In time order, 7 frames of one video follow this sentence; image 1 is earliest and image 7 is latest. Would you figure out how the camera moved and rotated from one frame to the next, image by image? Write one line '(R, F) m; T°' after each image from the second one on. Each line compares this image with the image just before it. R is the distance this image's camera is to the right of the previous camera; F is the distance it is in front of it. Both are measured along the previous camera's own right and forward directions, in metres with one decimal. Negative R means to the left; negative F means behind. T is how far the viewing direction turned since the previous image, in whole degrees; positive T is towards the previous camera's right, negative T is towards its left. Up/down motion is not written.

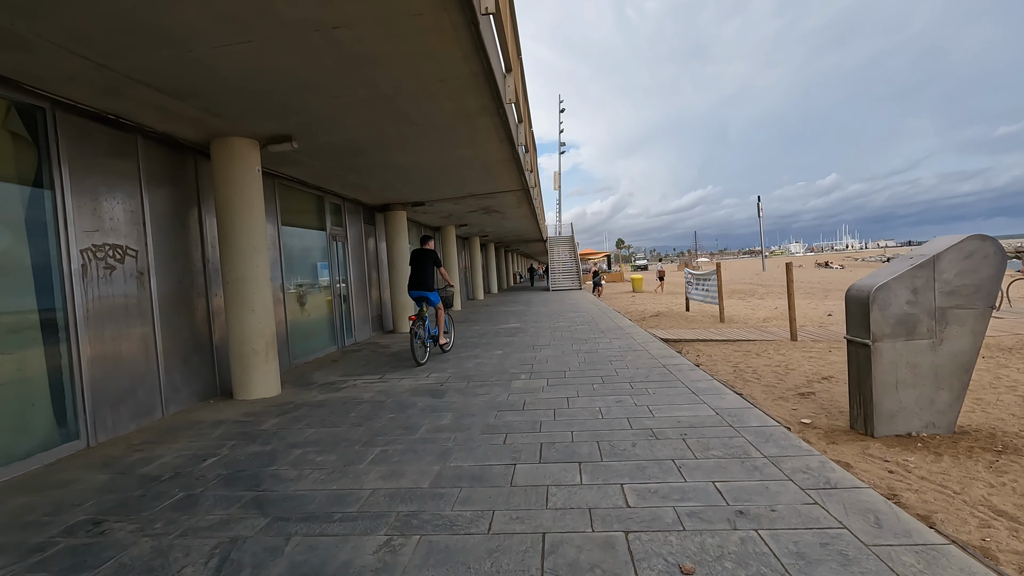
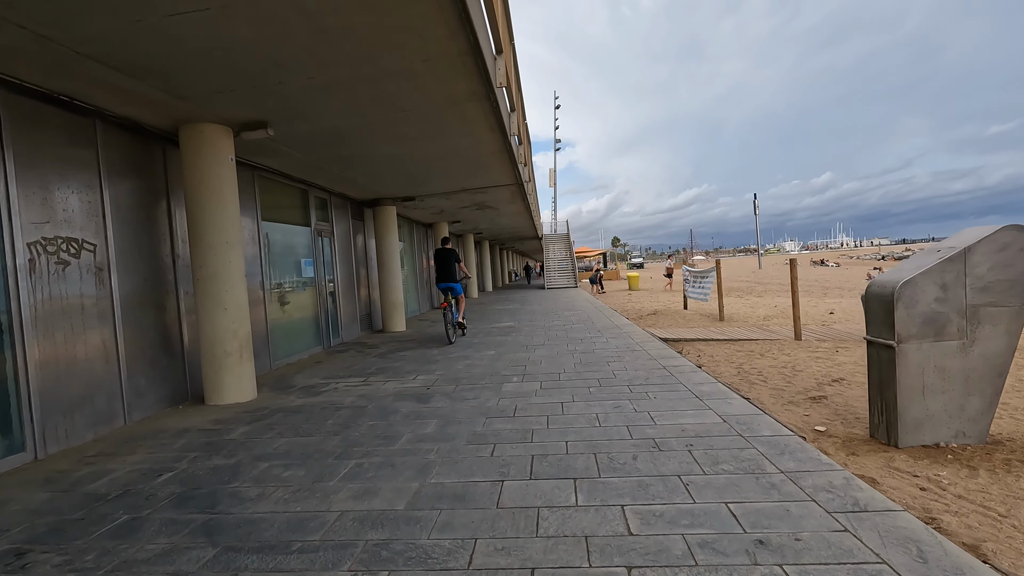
(0.0, +0.4) m; 0°
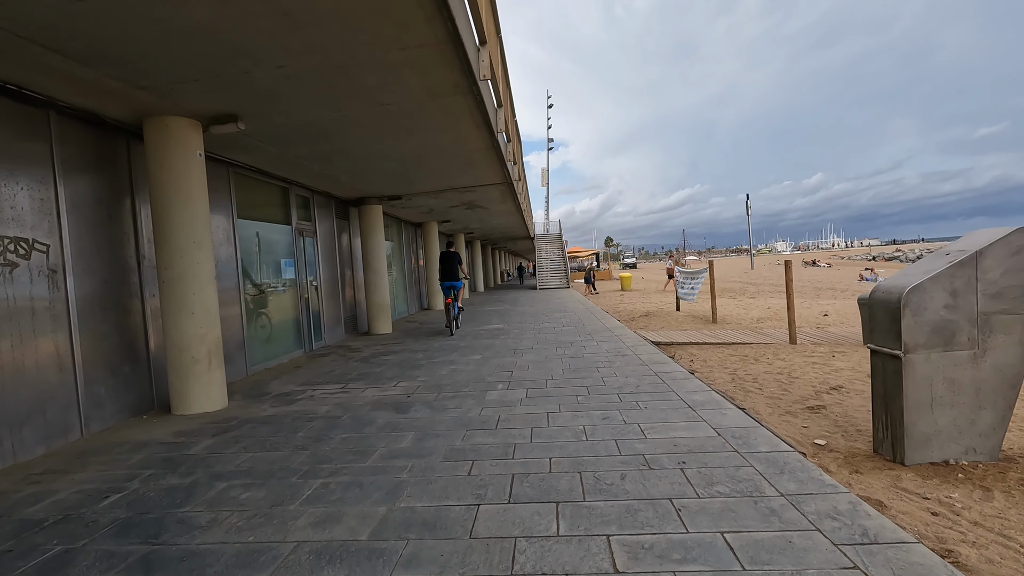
(+0.1, +0.3) m; +1°
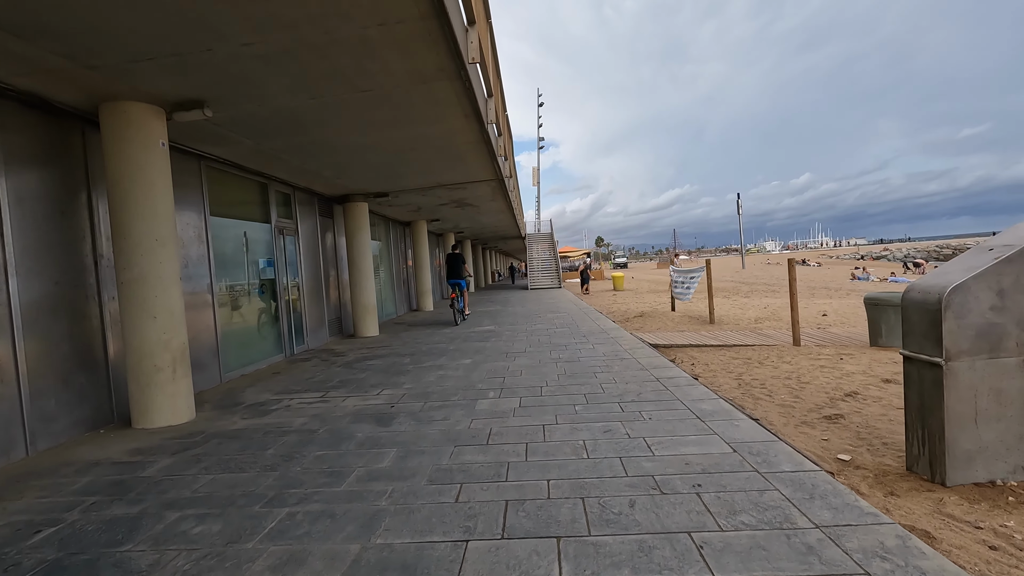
(0.0, +0.4) m; +1°
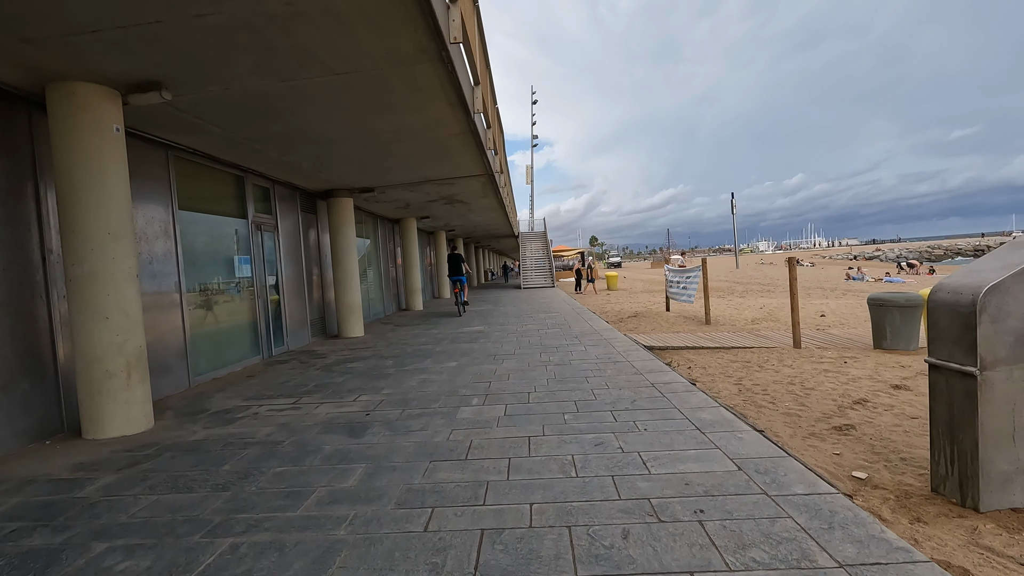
(+0.1, +0.3) m; +1°
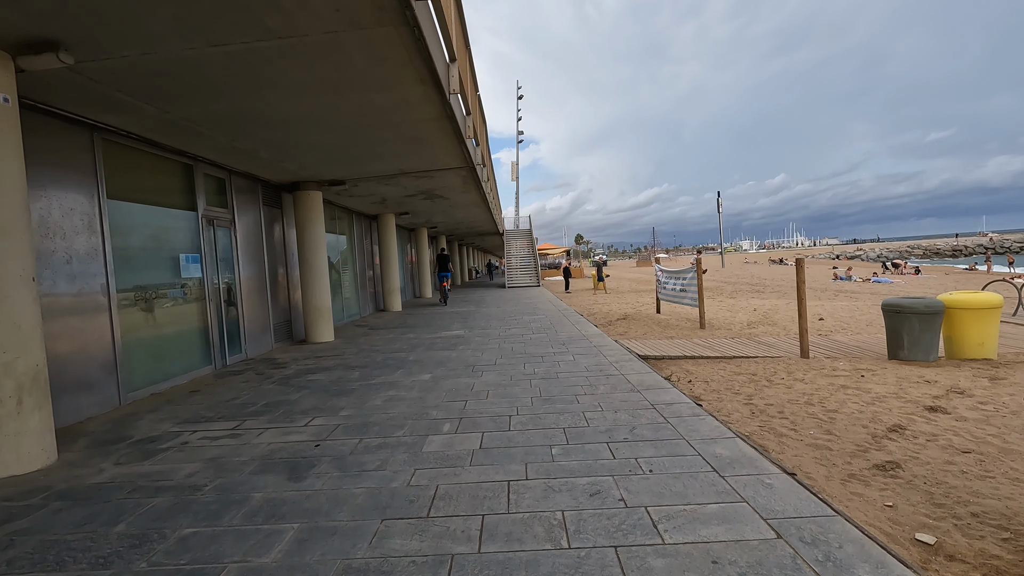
(+0.1, +0.7) m; +2°
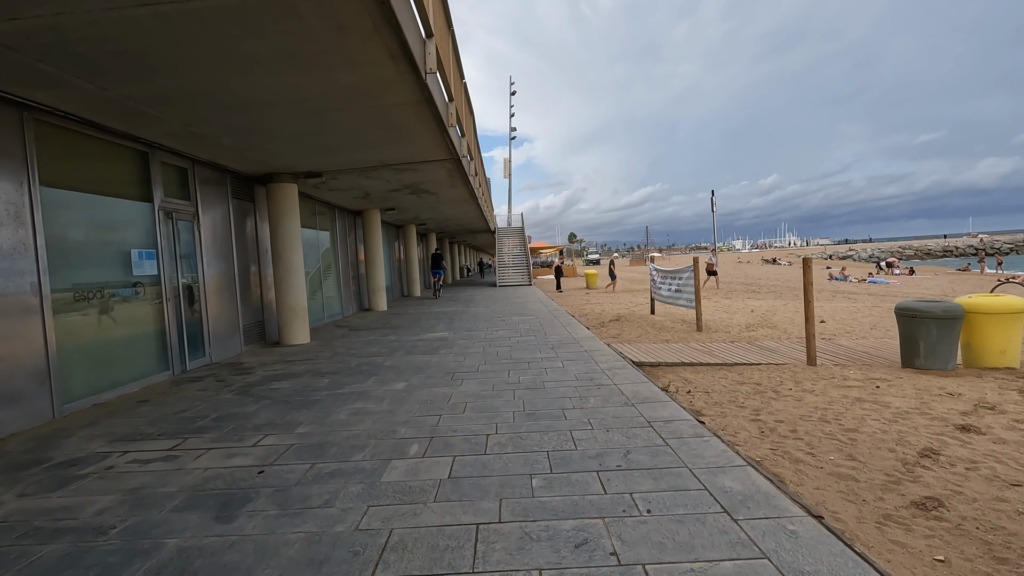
(+0.1, +0.5) m; +1°
